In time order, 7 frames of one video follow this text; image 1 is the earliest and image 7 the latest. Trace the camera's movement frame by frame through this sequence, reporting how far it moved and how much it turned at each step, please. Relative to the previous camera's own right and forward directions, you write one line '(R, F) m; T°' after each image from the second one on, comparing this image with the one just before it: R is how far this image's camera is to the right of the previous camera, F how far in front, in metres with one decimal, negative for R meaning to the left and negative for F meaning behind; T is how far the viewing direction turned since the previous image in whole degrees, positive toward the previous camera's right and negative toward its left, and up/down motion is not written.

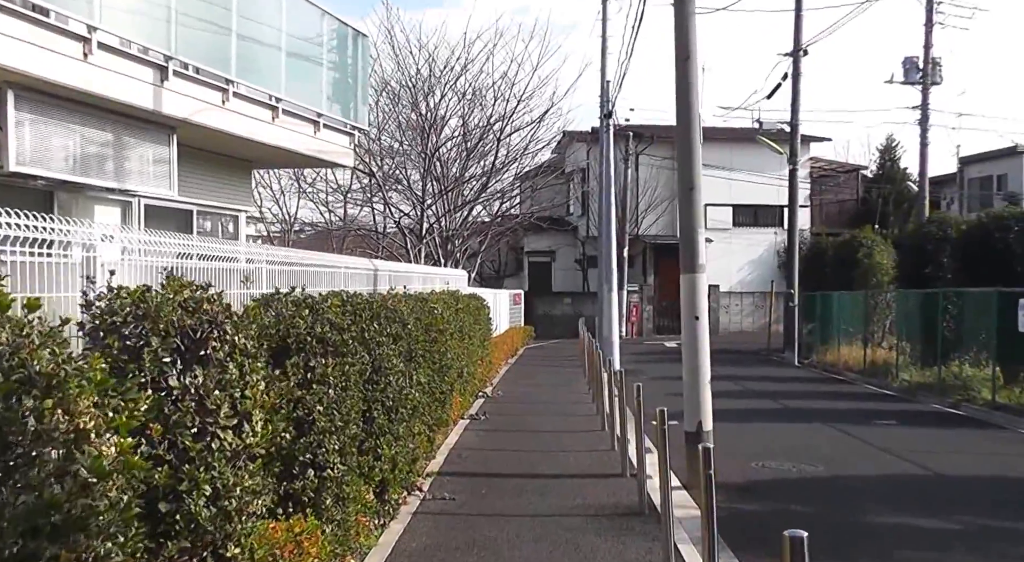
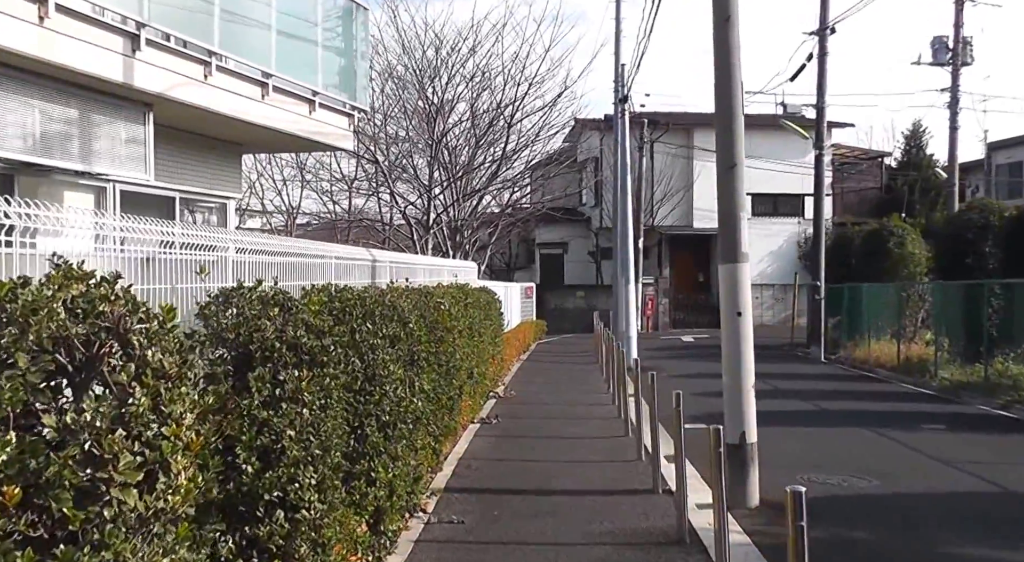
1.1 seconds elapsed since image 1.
(-0.1, +1.1) m; -1°
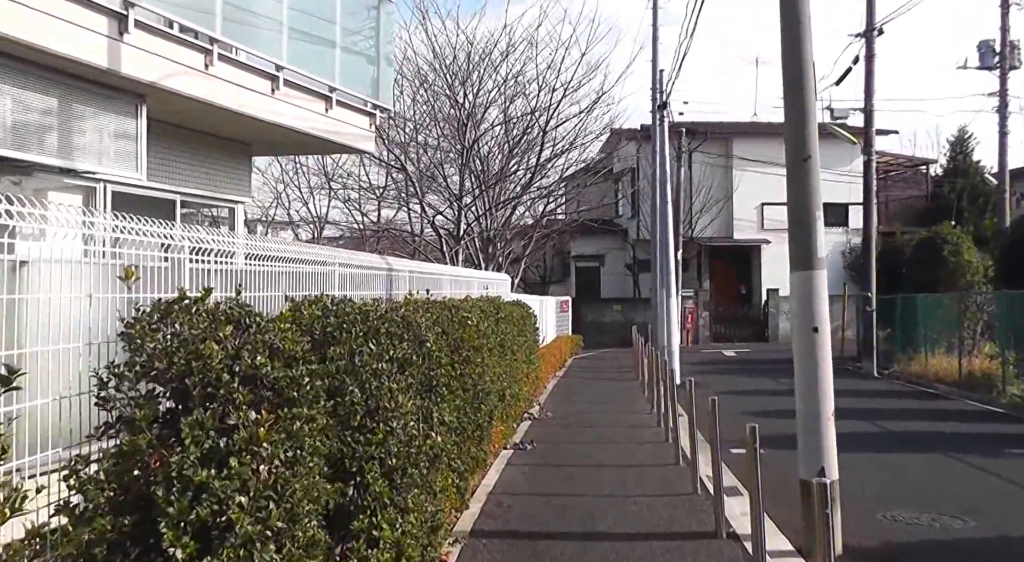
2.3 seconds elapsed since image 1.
(0.0, +1.2) m; -2°
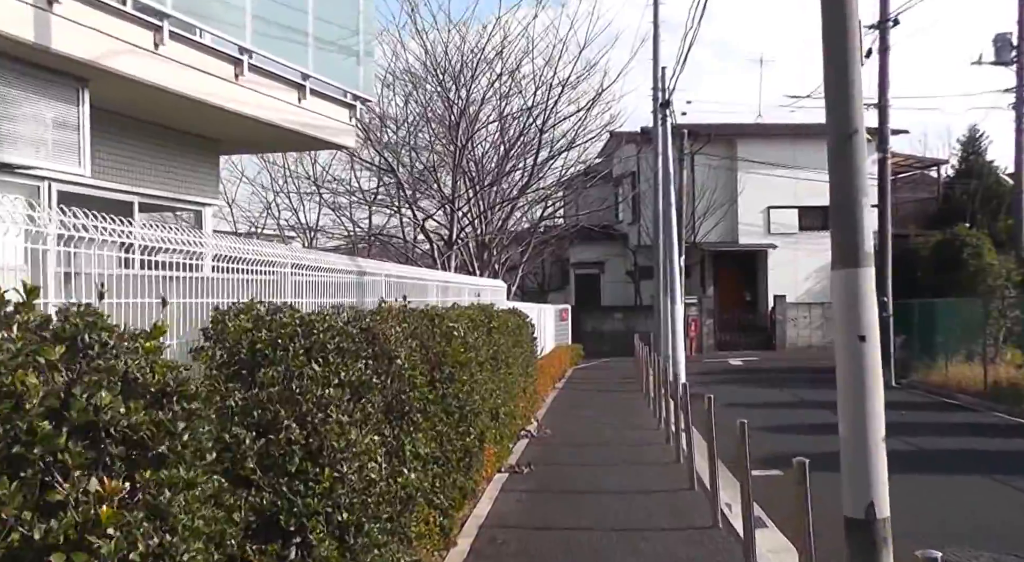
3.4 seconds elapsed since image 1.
(+0.1, +1.1) m; 0°
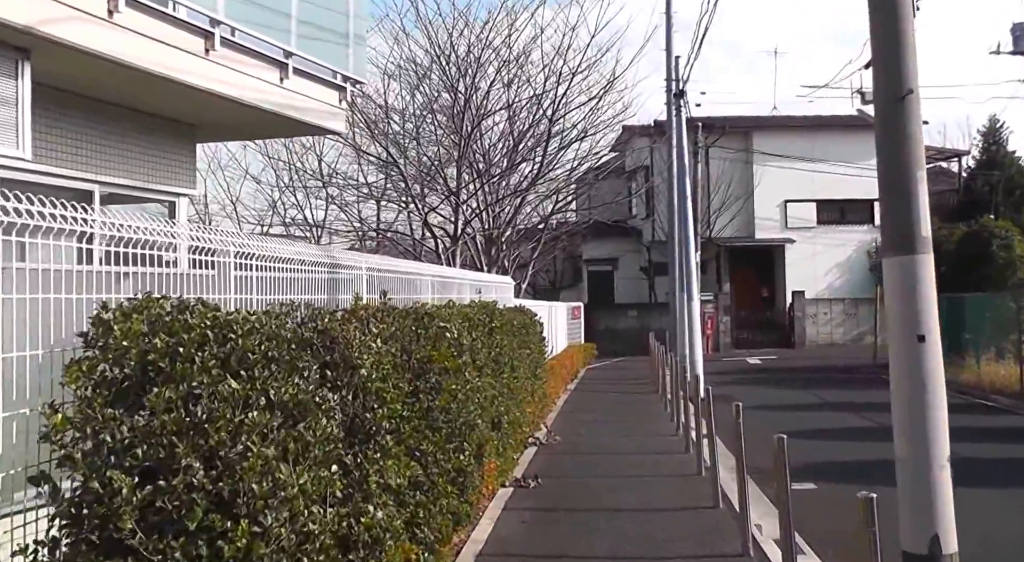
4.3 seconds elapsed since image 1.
(+0.1, +1.0) m; -1°
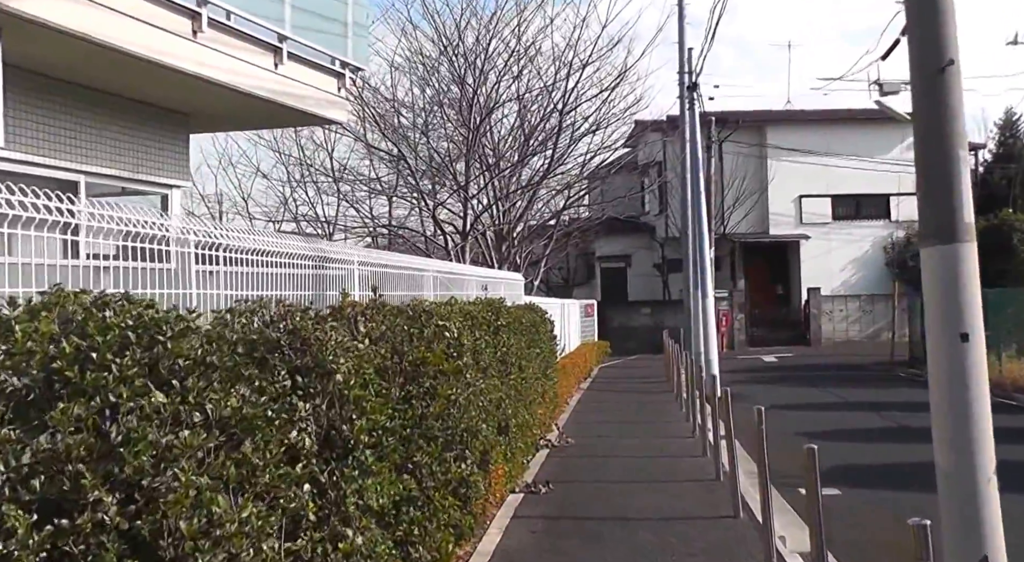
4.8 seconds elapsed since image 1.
(+0.1, +0.5) m; -1°
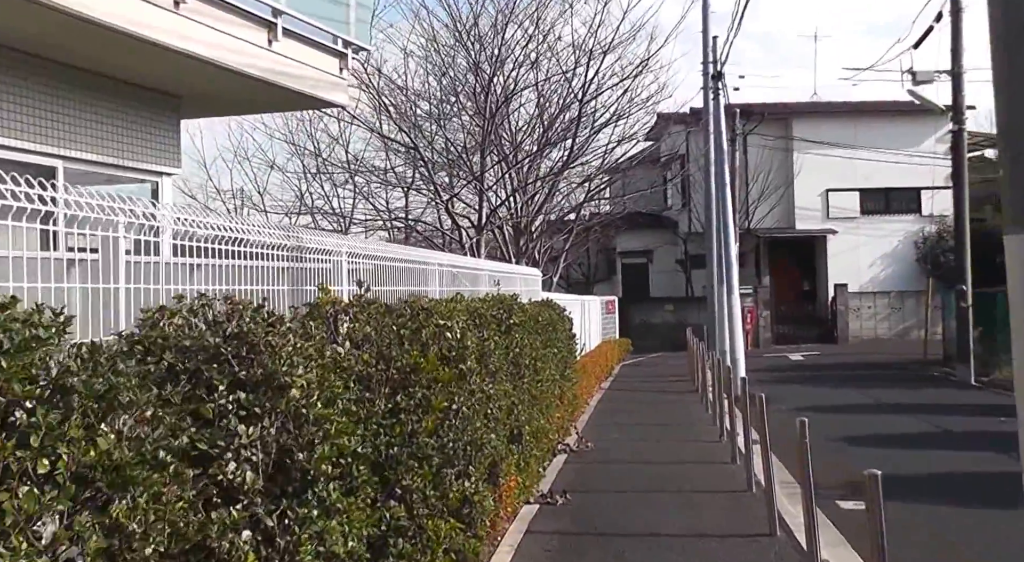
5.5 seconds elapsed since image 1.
(+0.1, +0.7) m; -1°
